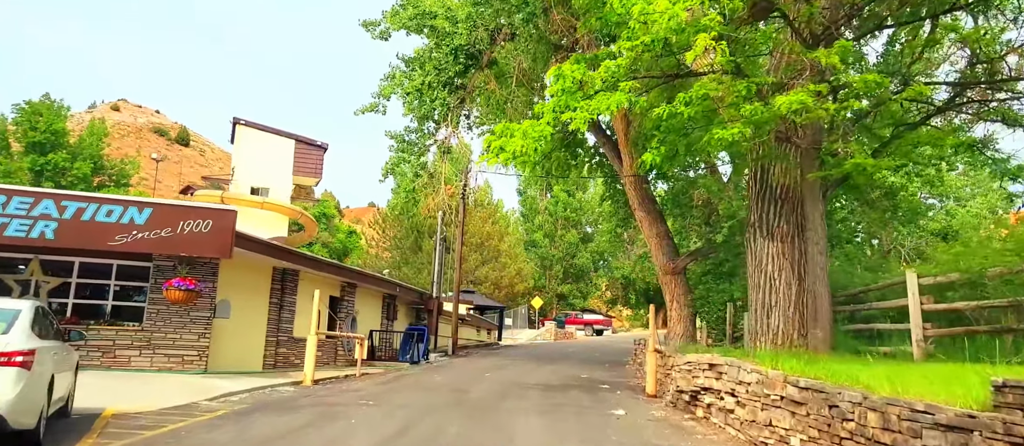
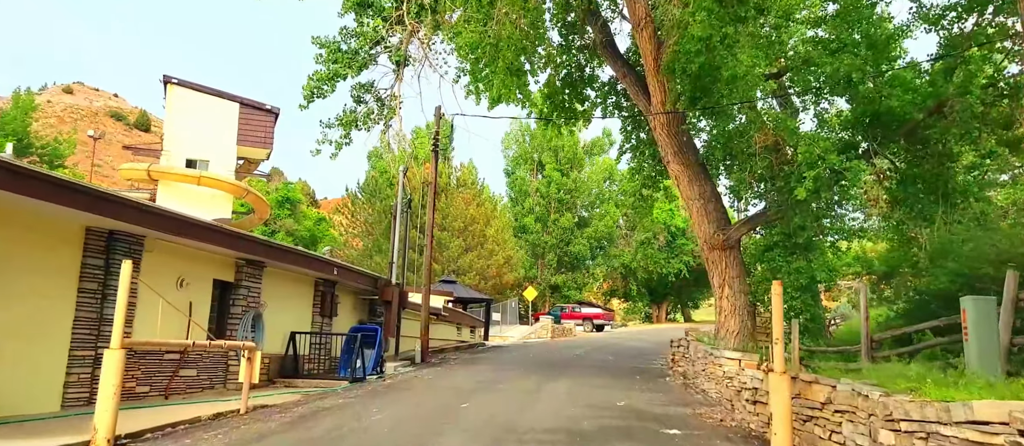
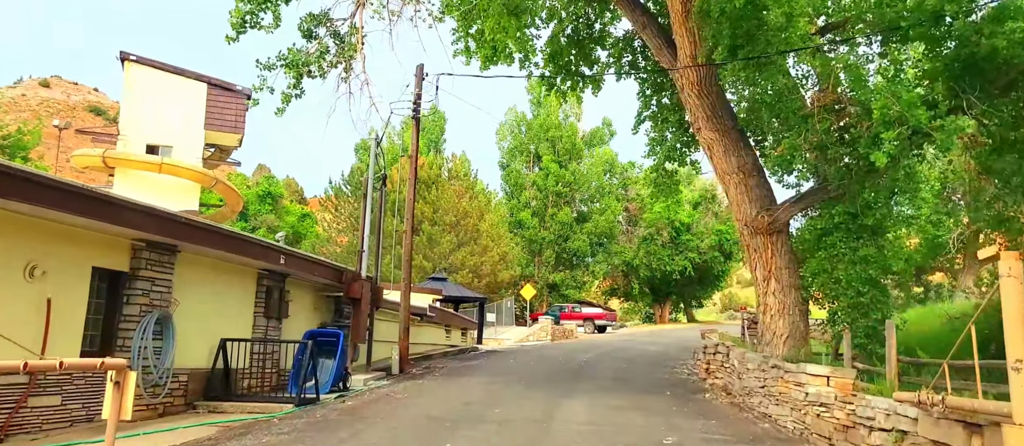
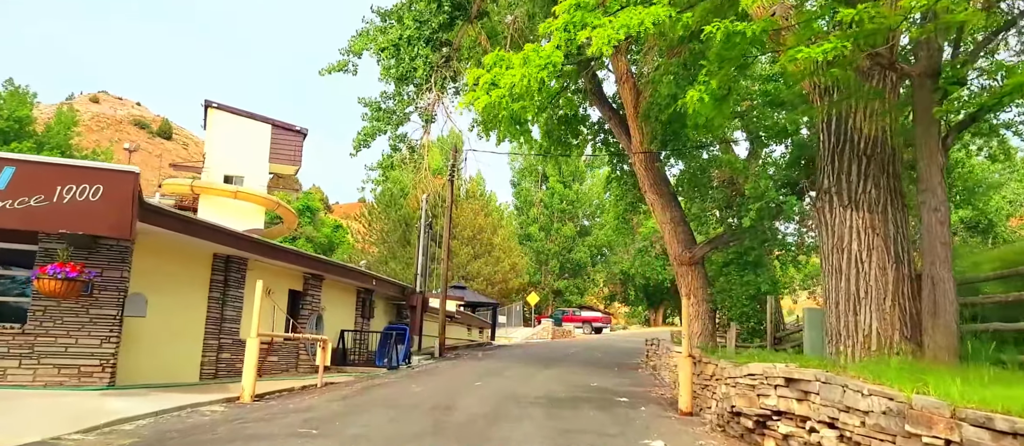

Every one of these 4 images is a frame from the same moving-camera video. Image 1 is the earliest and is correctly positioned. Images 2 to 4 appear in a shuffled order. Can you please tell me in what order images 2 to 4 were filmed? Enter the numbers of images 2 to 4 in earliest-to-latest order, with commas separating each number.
4, 2, 3
